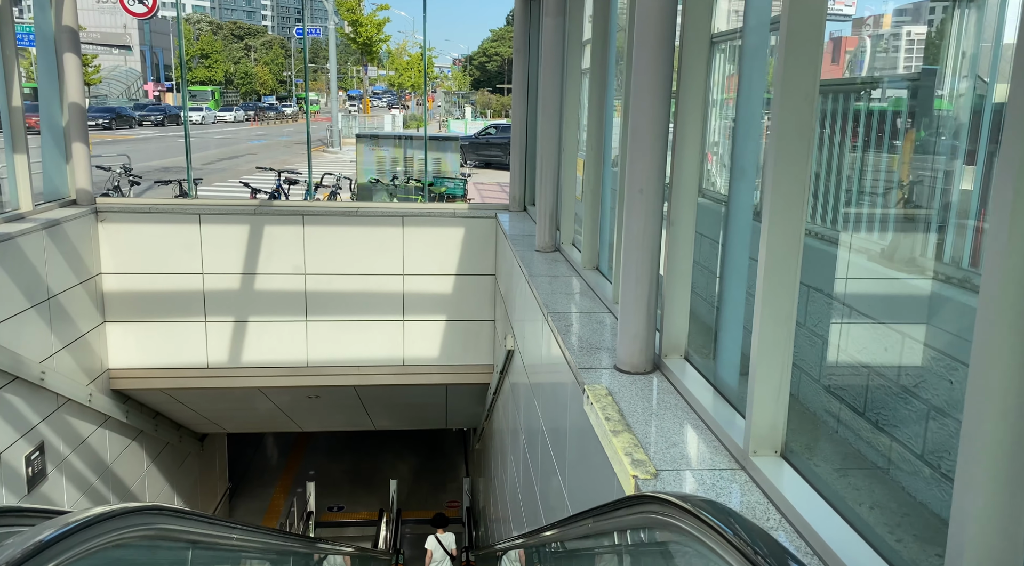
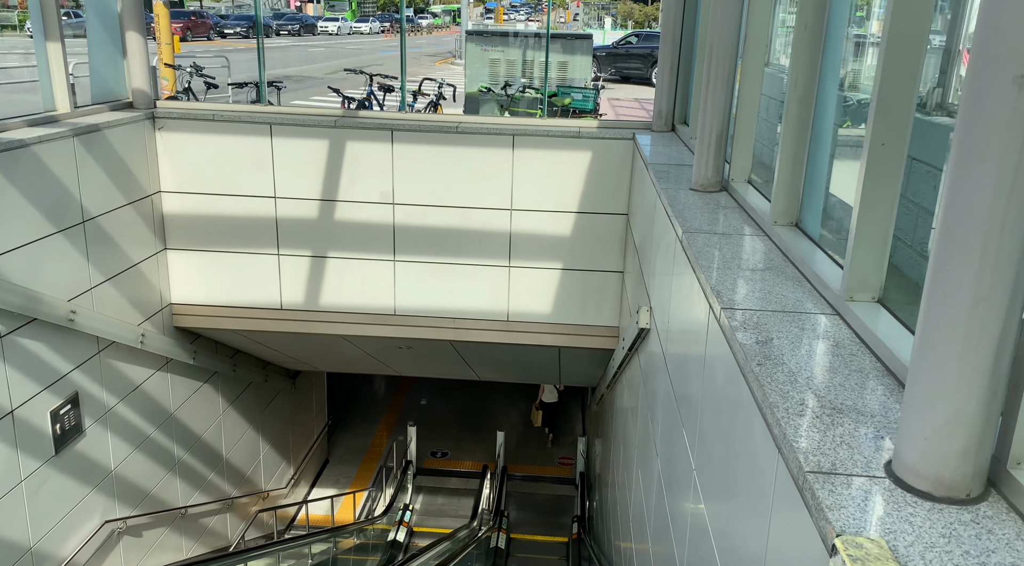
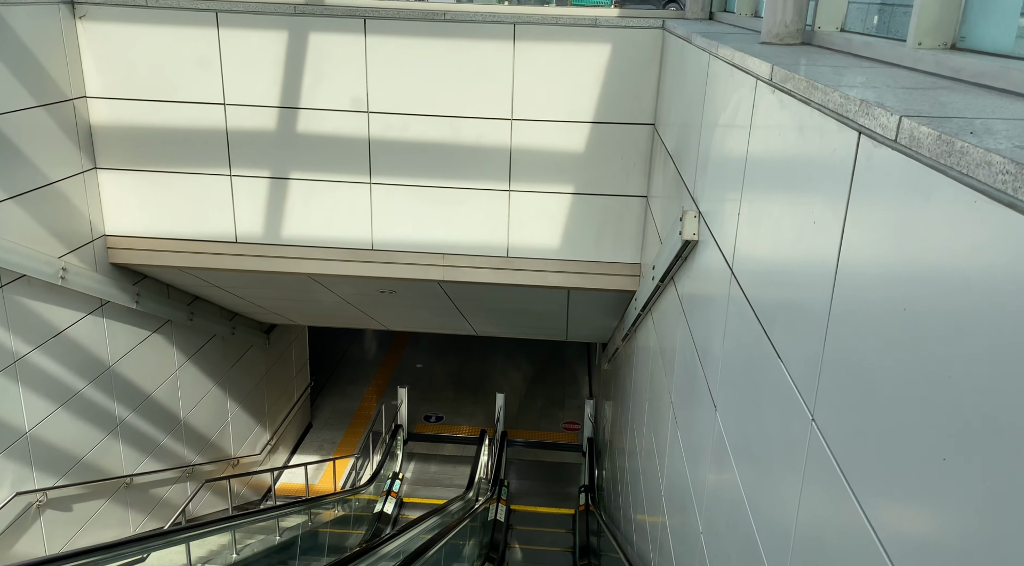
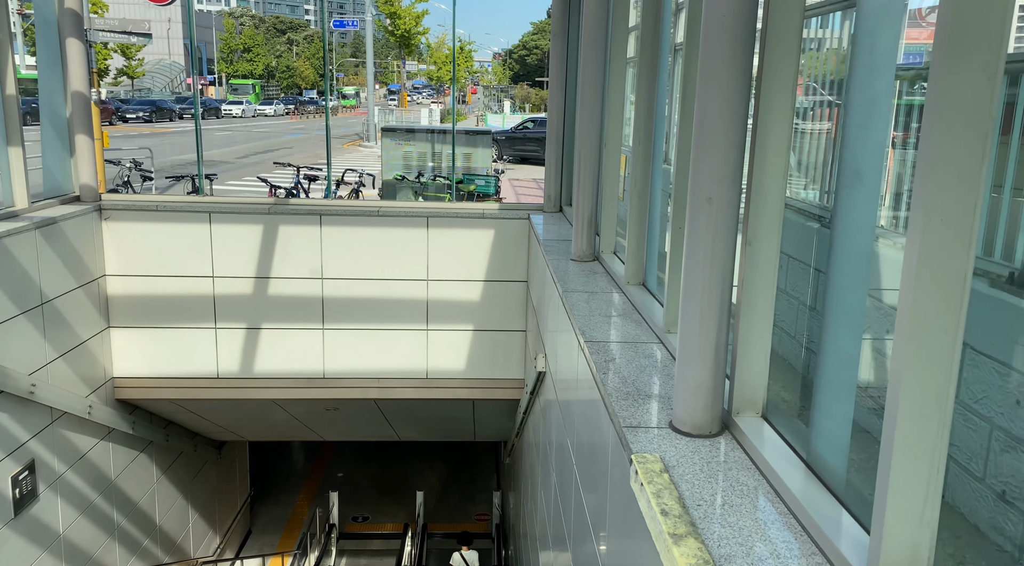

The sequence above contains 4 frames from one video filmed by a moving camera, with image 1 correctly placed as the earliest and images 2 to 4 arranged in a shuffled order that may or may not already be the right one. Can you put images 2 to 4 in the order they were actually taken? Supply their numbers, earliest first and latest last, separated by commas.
4, 2, 3
